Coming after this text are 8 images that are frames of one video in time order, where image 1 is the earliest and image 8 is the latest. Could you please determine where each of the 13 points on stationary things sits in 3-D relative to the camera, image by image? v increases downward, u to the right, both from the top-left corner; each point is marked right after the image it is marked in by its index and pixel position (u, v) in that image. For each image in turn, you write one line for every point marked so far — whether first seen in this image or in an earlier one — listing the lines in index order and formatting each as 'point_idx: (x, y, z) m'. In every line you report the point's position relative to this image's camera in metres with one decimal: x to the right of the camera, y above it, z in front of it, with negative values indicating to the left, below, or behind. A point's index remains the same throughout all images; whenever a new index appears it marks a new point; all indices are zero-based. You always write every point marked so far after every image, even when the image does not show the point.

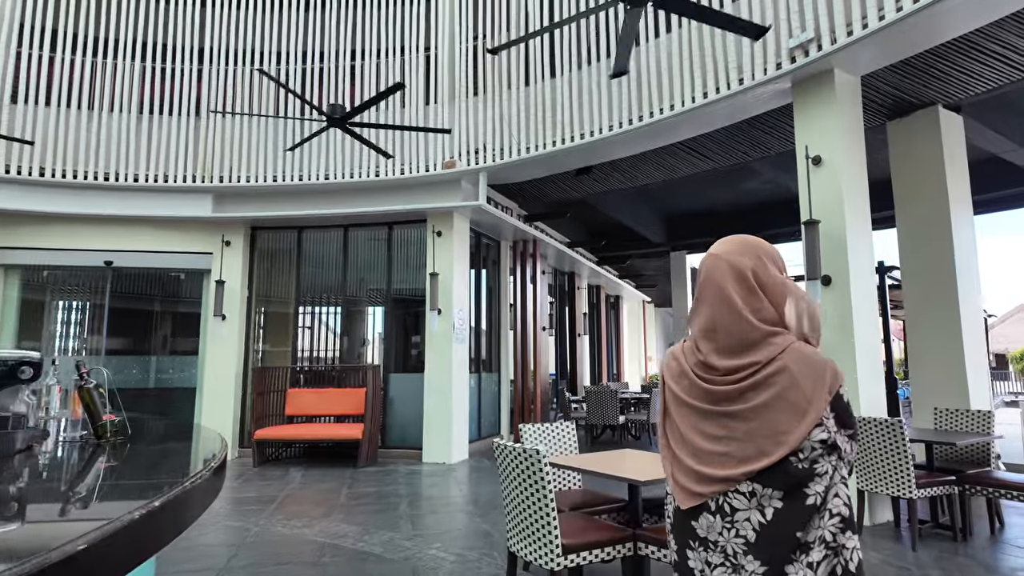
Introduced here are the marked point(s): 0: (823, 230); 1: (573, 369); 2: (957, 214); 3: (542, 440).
0: (+2.4, +0.4, +4.5) m
1: (+1.2, -1.6, +11.5) m
2: (+4.1, +0.7, +5.5) m
3: (+0.2, -0.9, +3.5) m
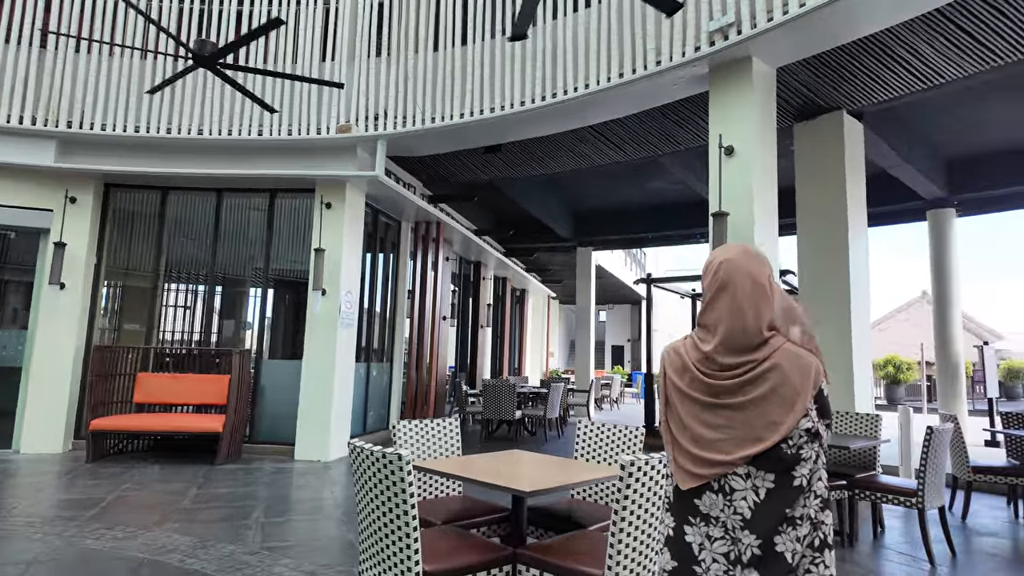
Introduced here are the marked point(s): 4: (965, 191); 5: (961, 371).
0: (+1.6, +0.5, +4.3) m
1: (-0.8, -1.4, +11.1) m
2: (+3.2, +0.6, +5.5) m
3: (-0.5, -0.8, +3.0) m
4: (+6.3, +1.3, +8.2) m
5: (+6.5, -1.2, +8.6) m
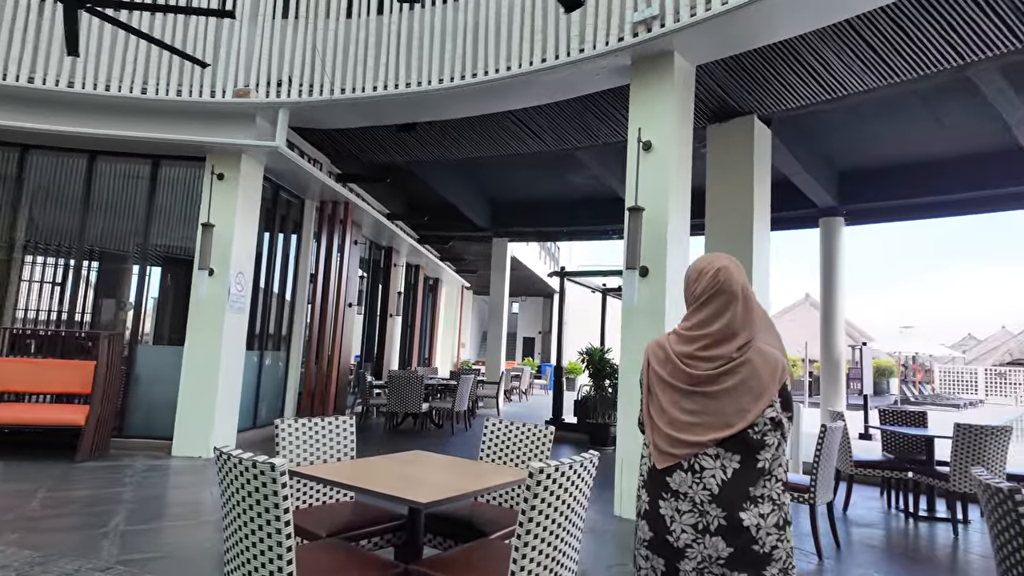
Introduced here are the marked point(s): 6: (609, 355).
0: (+1.0, +0.5, +4.3) m
1: (-2.4, -1.1, +10.7) m
2: (+2.4, +0.6, +5.7) m
3: (-0.9, -0.7, +2.7) m
4: (+5.1, +1.3, +8.8) m
5: (+5.1, -1.2, +9.2) m
6: (+1.3, -0.9, +7.8) m
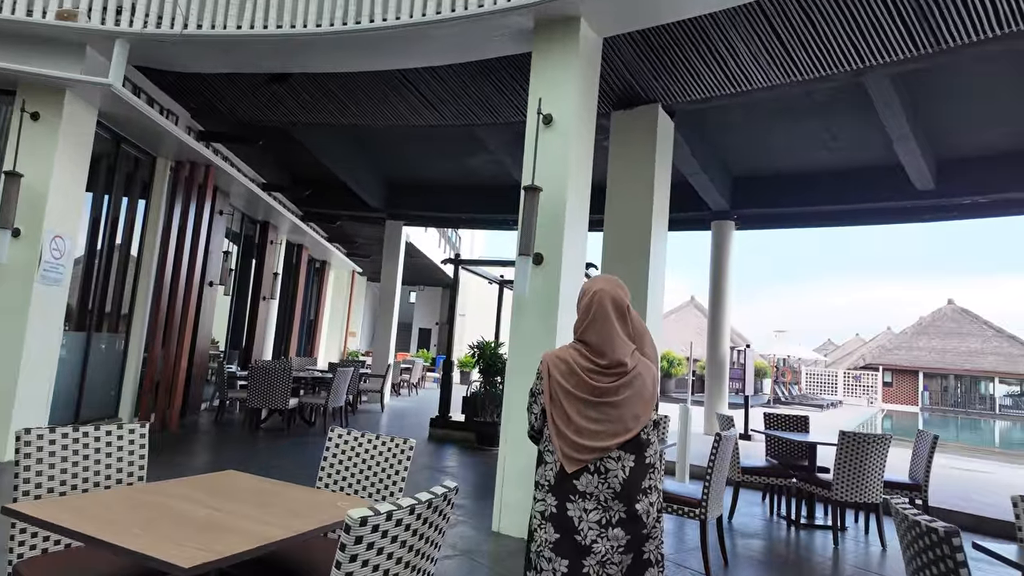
0: (+0.2, +0.6, +3.9) m
1: (-4.2, -0.8, +9.6) m
2: (+1.3, +0.7, +5.5) m
3: (-1.5, -0.6, +2.0) m
4: (+3.5, +1.2, +9.0) m
5: (+3.4, -1.3, +9.4) m
6: (-0.1, -0.8, +7.4) m
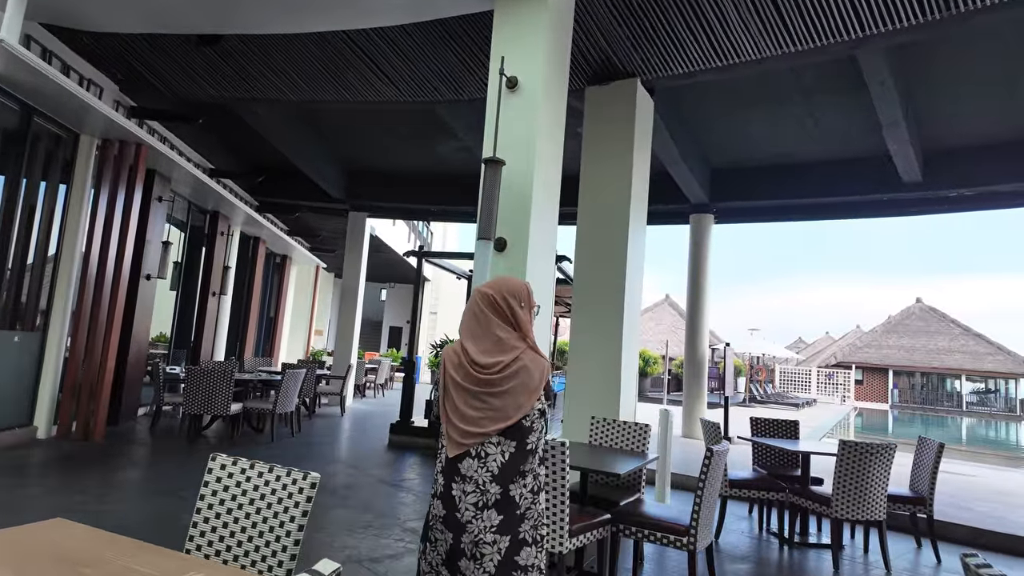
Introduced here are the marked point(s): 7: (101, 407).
0: (0.0, +0.6, +3.4) m
1: (-4.7, -0.7, +8.9) m
2: (+1.1, +0.7, +5.0) m
3: (-1.6, -0.5, +1.4) m
4: (+3.1, +1.3, +8.6) m
5: (+2.9, -1.2, +9.0) m
6: (-0.5, -0.7, +6.8) m
7: (-3.9, -1.2, +5.7) m
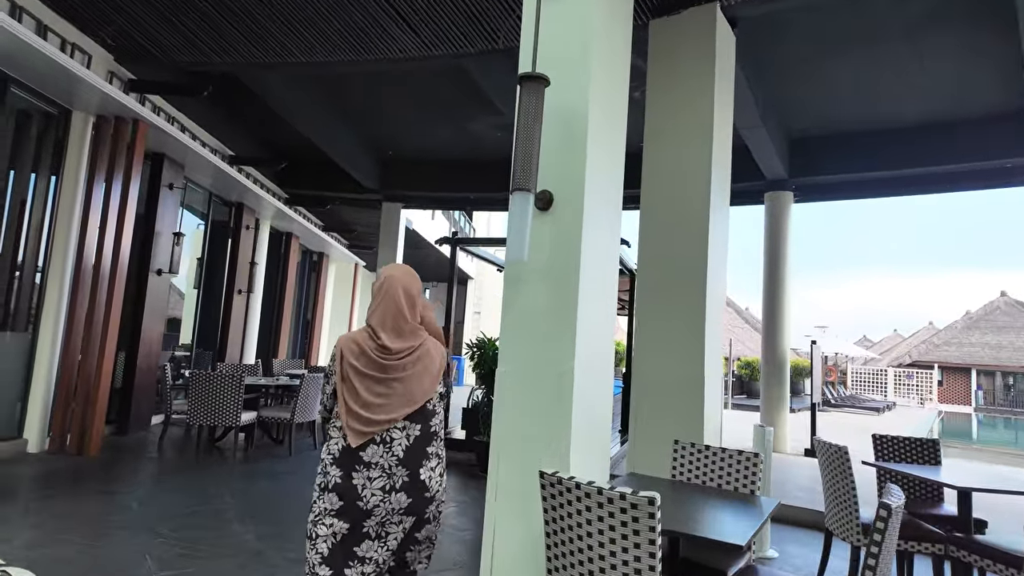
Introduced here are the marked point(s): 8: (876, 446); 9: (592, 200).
0: (+0.2, +0.7, +2.4) m
1: (-4.0, -0.7, +8.3) m
2: (+1.4, +0.8, +4.0) m
3: (-1.6, -0.4, +0.6) m
4: (+3.7, +1.4, +7.4) m
5: (+3.6, -1.1, +7.8) m
6: (0.0, -0.6, +5.9) m
7: (-3.5, -1.1, +5.0) m
8: (+2.3, -1.0, +3.8) m
9: (+0.3, +0.4, +2.4) m
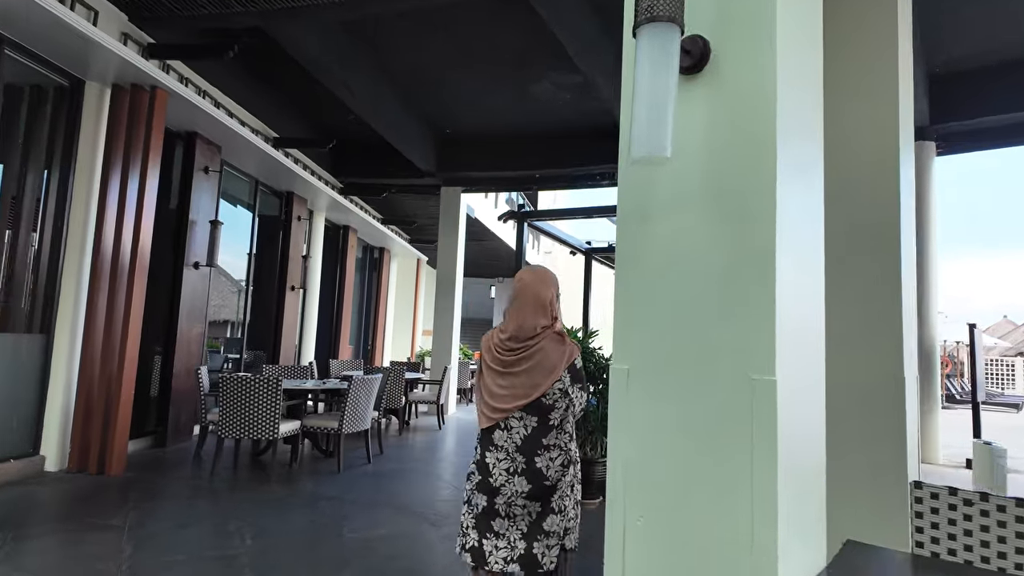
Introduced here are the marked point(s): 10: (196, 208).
0: (+0.4, +0.9, +1.4) m
1: (-3.0, -0.7, +7.7) m
2: (+1.8, +1.0, +2.8) m
3: (-1.5, -0.3, -0.2) m
4: (+4.4, +1.7, +5.9) m
5: (+4.5, -0.8, +6.4) m
6: (+0.7, -0.4, +4.9) m
7: (-2.9, -1.1, +4.4) m
8: (+2.8, -0.8, +2.5) m
9: (+0.6, +0.5, +1.3) m
10: (-2.9, +0.7, +5.6) m
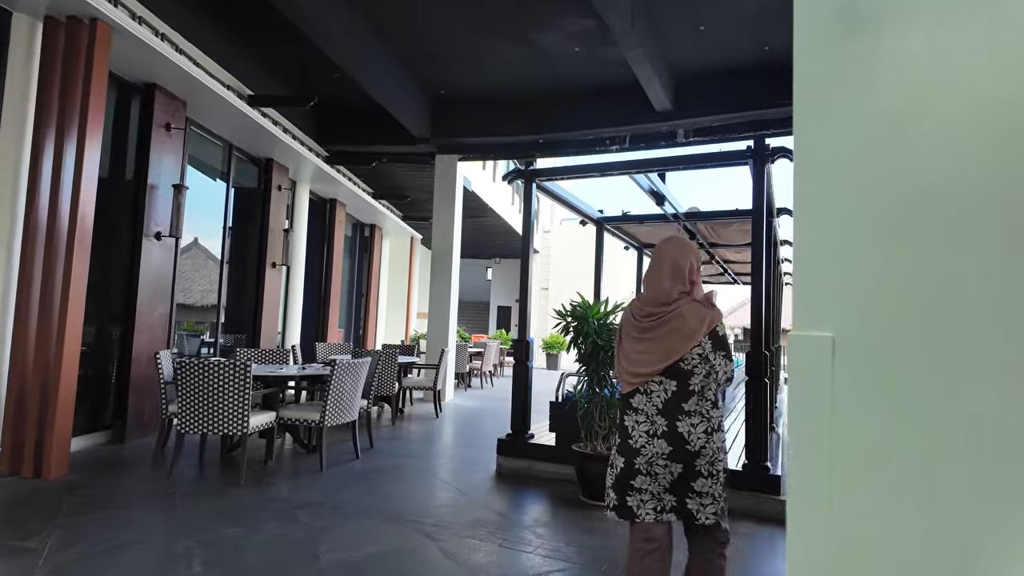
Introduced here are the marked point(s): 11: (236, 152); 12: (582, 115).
0: (+0.5, +1.0, +0.7) m
1: (-3.0, -0.4, +7.1) m
2: (+1.9, +1.2, +2.1) m
3: (-1.4, -0.3, -0.9) m
4: (+4.5, +2.0, +5.3) m
5: (+4.5, -0.5, +5.8) m
6: (+0.7, -0.2, +4.3) m
7: (-2.8, -0.9, +3.8) m
8: (+2.8, -0.6, +1.9) m
9: (+0.7, +0.6, +0.7) m
10: (-2.9, +1.0, +4.9) m
11: (-3.1, +1.5, +6.6) m
12: (+0.8, +2.0, +6.7) m
